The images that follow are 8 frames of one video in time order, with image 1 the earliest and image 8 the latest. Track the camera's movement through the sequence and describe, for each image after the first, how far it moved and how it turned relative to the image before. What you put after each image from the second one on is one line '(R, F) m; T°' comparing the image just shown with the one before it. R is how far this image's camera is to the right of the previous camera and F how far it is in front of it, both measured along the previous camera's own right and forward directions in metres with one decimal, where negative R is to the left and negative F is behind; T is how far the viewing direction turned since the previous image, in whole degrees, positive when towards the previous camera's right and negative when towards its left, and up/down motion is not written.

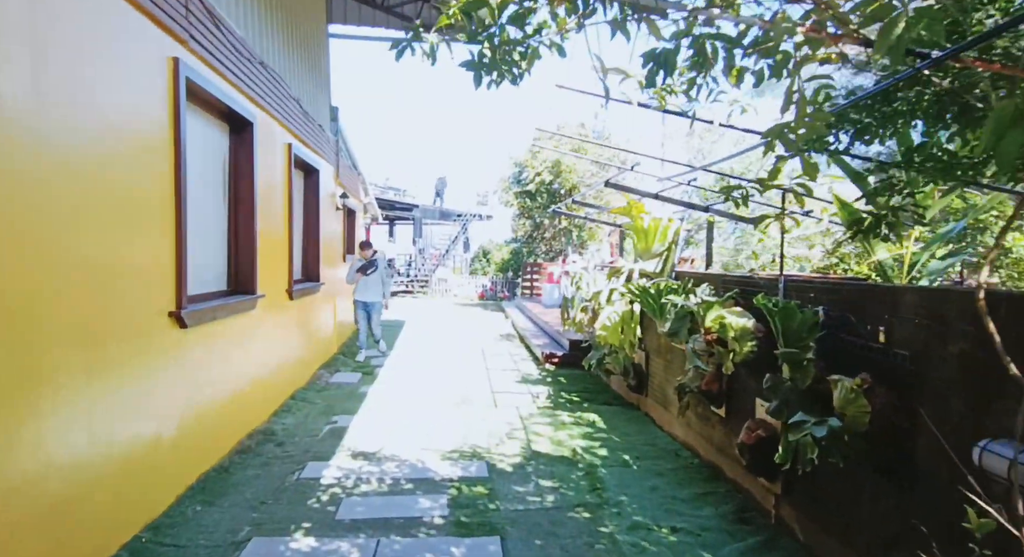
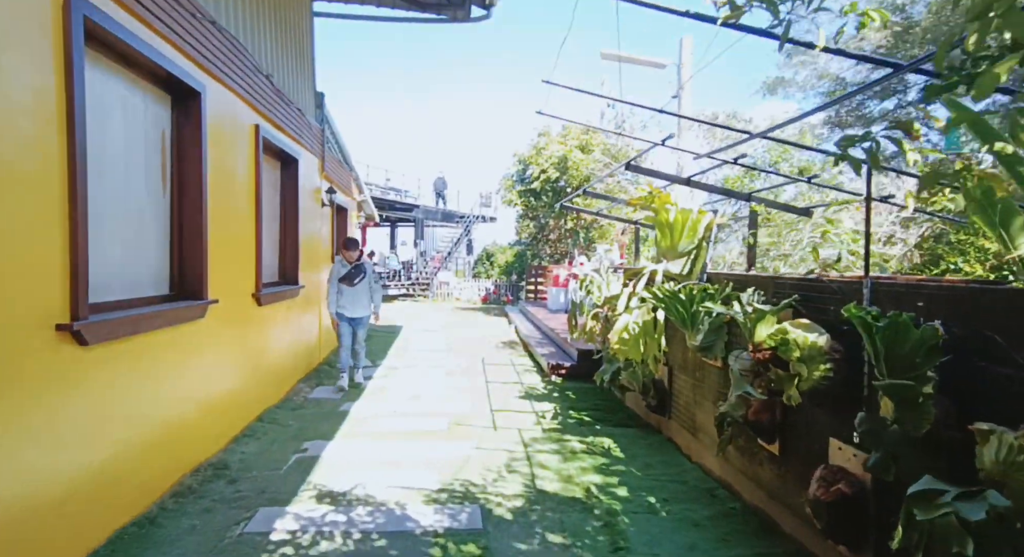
(0.0, +0.6) m; 0°
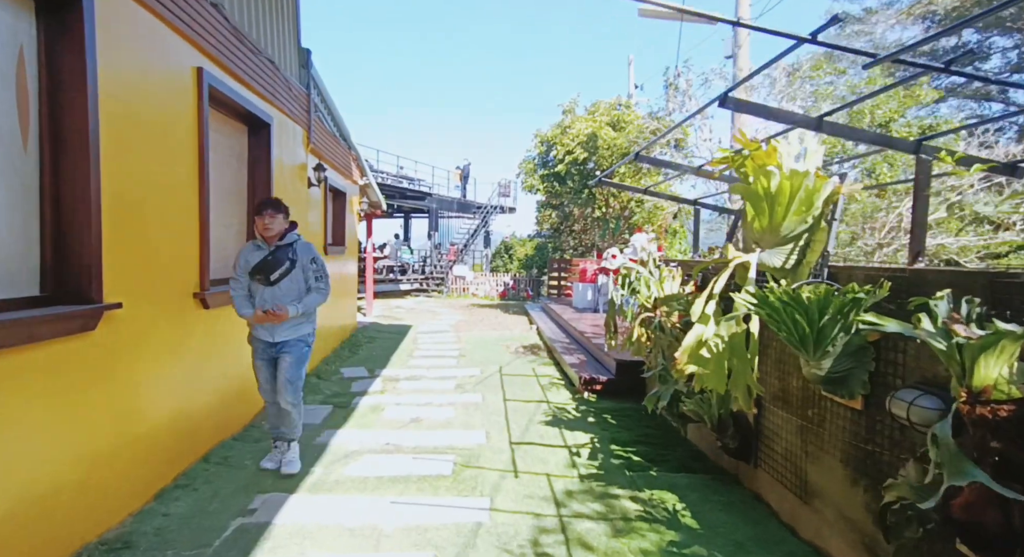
(0.0, +1.0) m; -2°
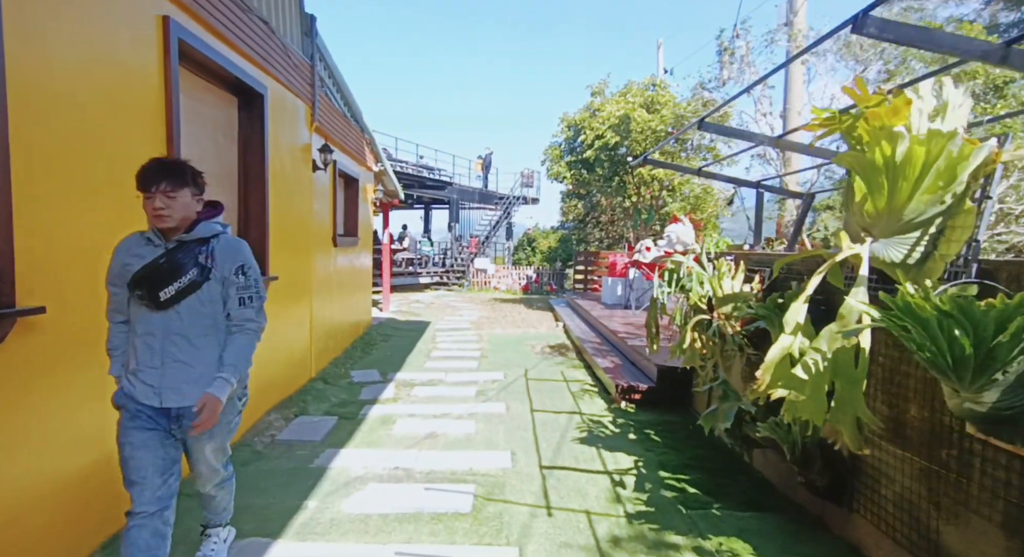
(-0.1, +0.5) m; -2°
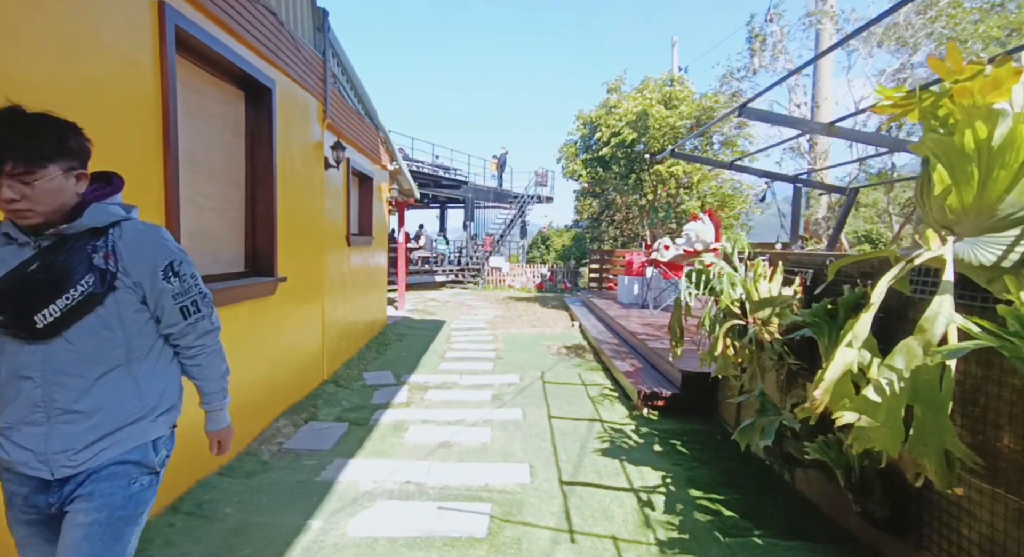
(0.0, +0.2) m; -2°
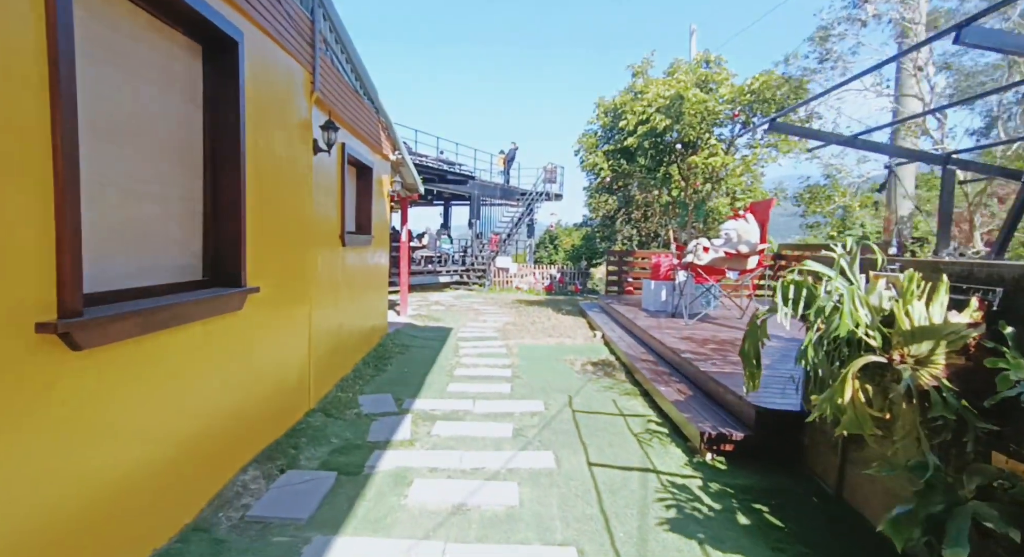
(-0.2, +0.8) m; 0°
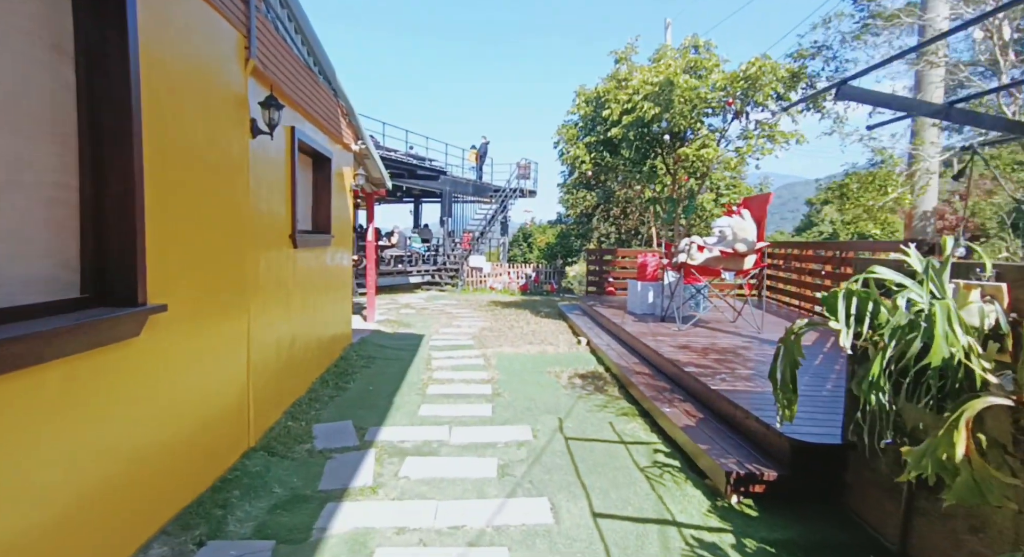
(-0.1, +0.6) m; +3°
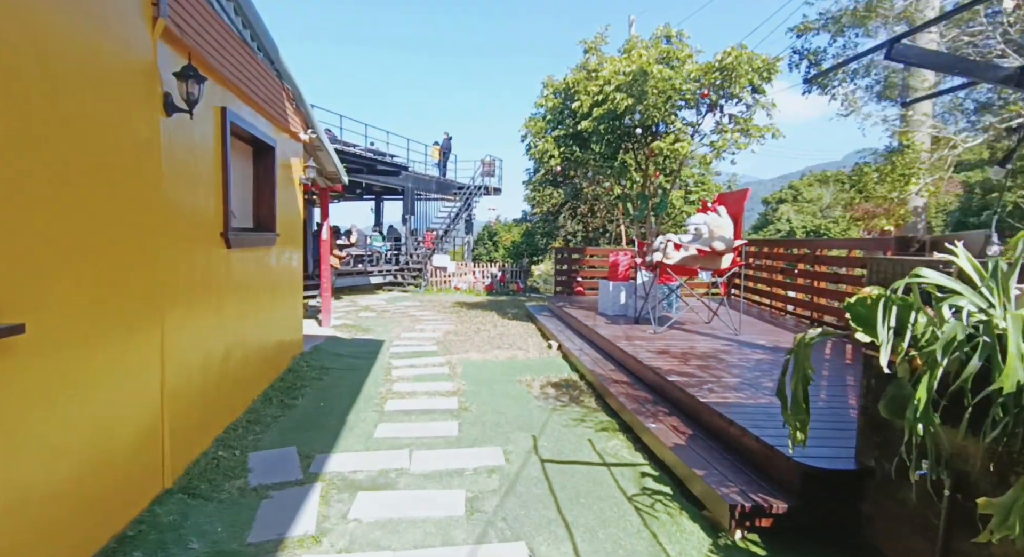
(0.0, +0.4) m; +4°
